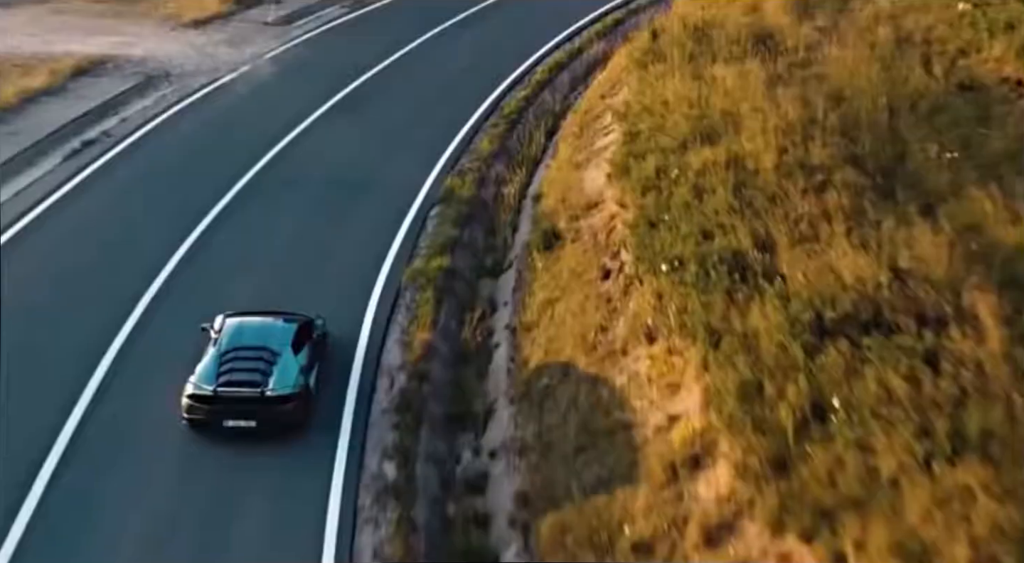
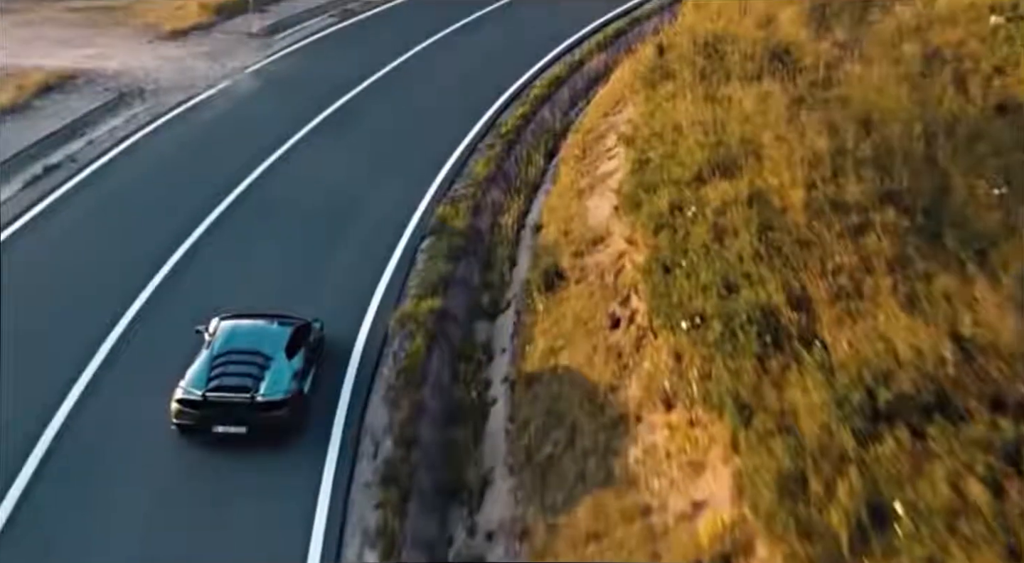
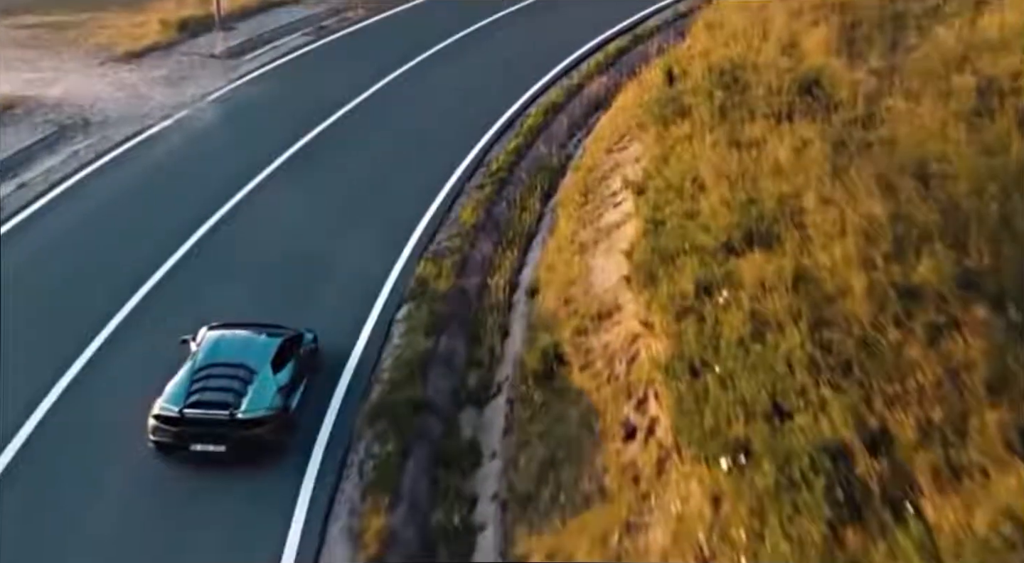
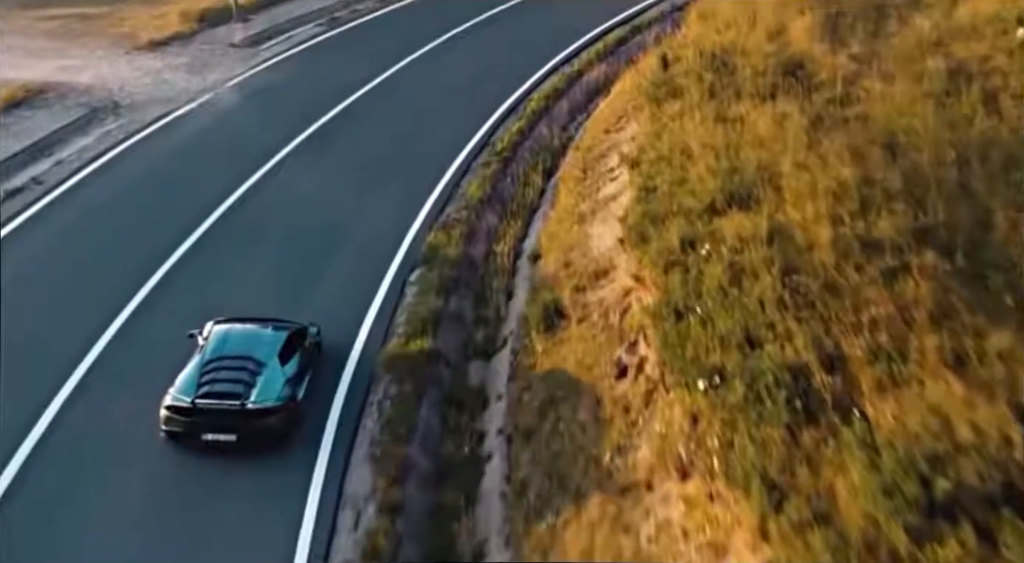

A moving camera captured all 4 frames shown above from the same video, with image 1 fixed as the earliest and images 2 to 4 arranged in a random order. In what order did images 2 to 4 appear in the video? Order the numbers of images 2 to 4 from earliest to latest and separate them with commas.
2, 4, 3
